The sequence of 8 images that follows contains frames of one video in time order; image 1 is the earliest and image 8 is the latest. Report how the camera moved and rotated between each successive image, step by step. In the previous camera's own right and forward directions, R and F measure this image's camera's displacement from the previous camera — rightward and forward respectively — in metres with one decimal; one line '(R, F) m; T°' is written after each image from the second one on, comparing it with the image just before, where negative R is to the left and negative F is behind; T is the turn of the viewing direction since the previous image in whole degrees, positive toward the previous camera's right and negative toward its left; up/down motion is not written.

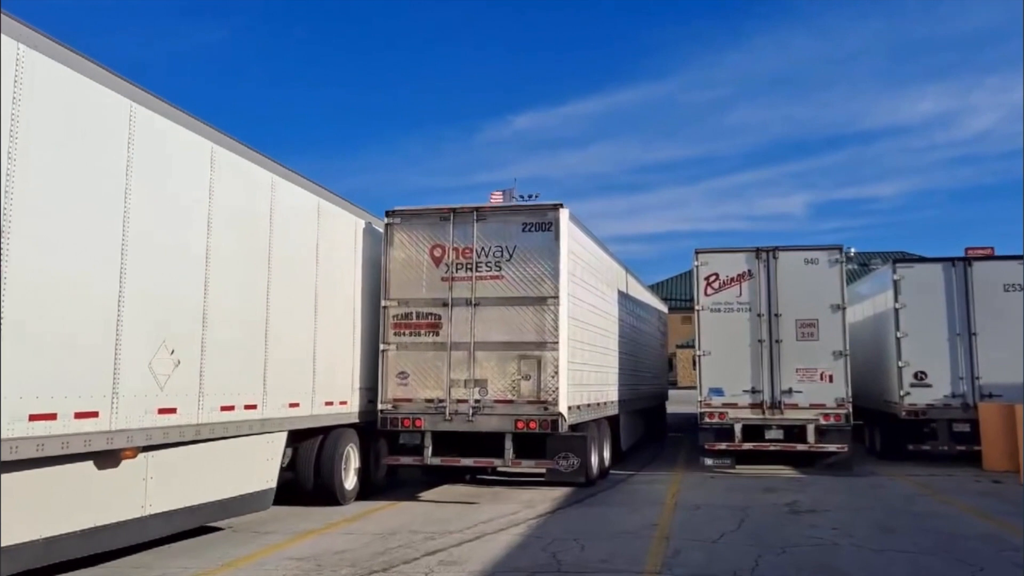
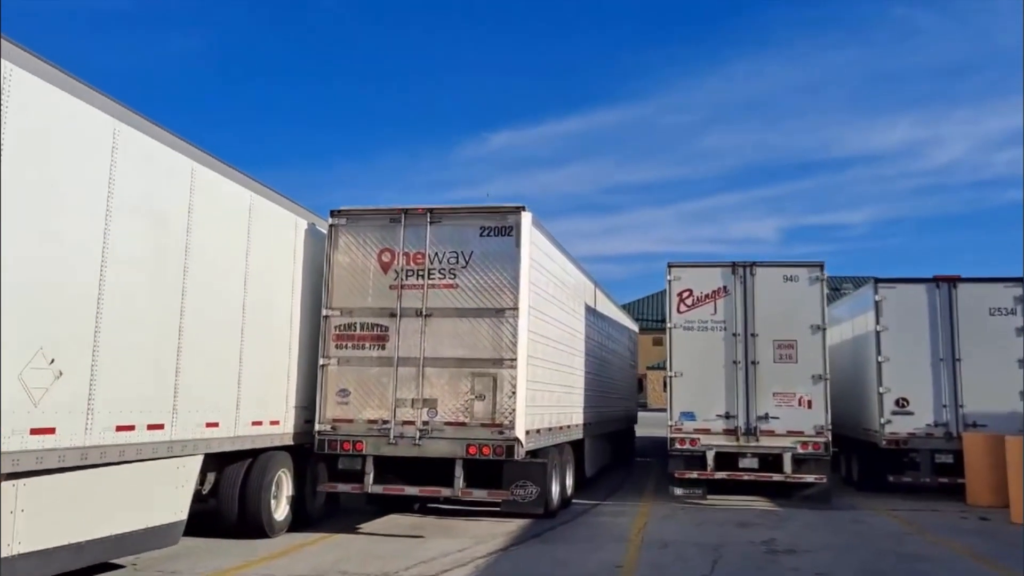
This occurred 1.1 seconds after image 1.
(+0.2, +1.1) m; +2°
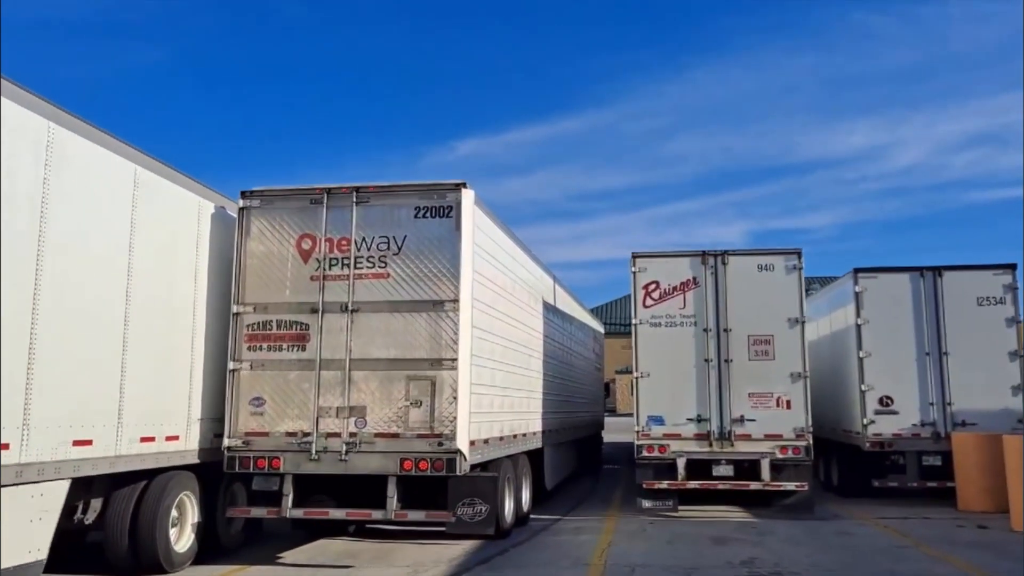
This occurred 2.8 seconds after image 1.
(+0.3, +1.4) m; +2°
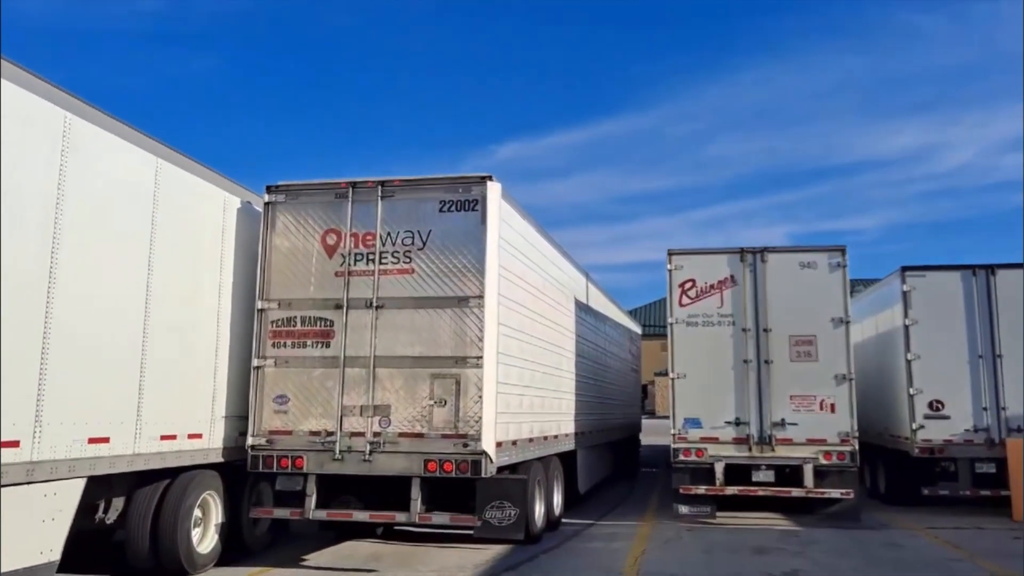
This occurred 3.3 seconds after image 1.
(+0.1, +0.3) m; -3°
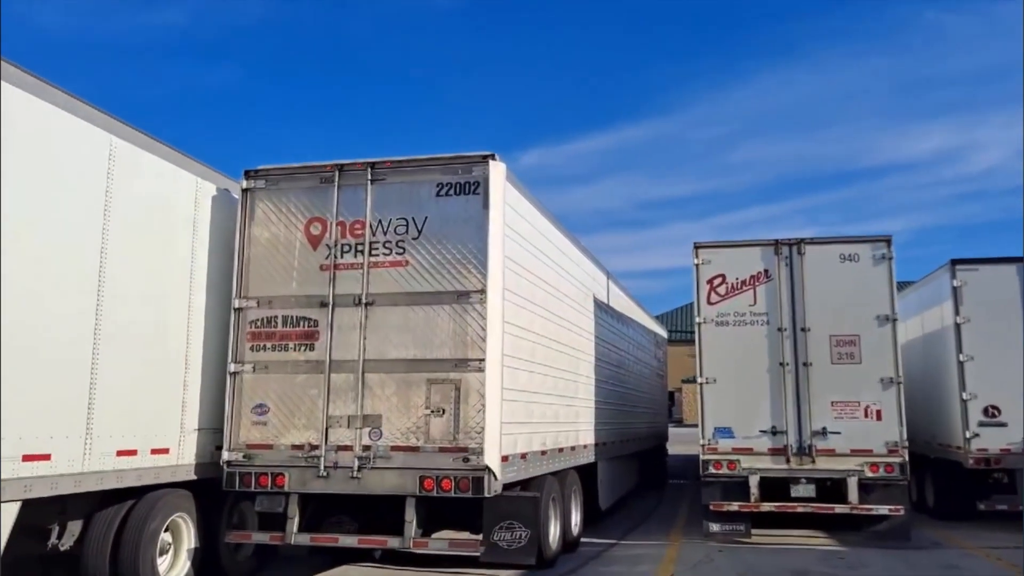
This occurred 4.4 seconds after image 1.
(+0.2, +1.0) m; -2°
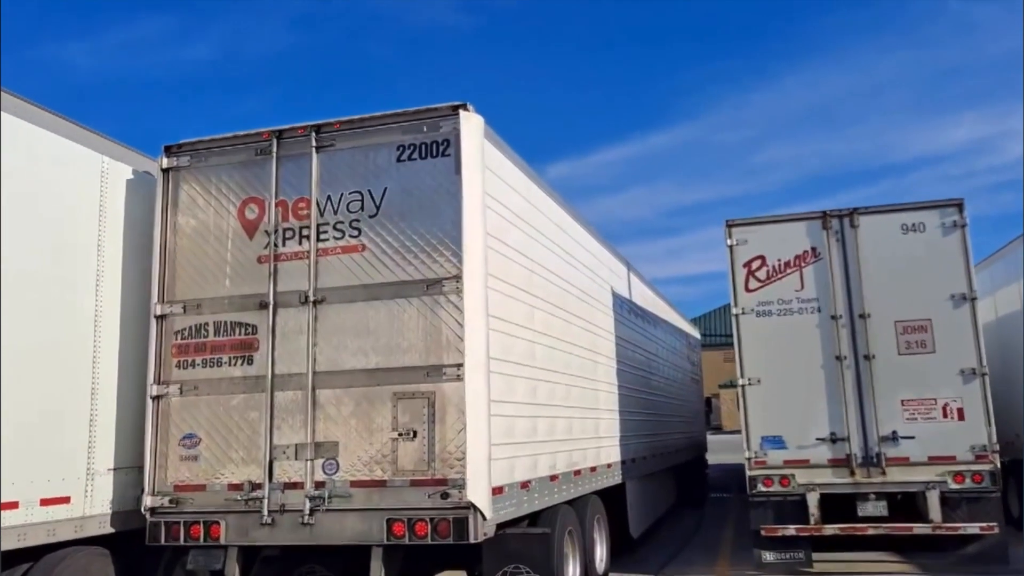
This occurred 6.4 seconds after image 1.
(+0.3, +1.7) m; -2°
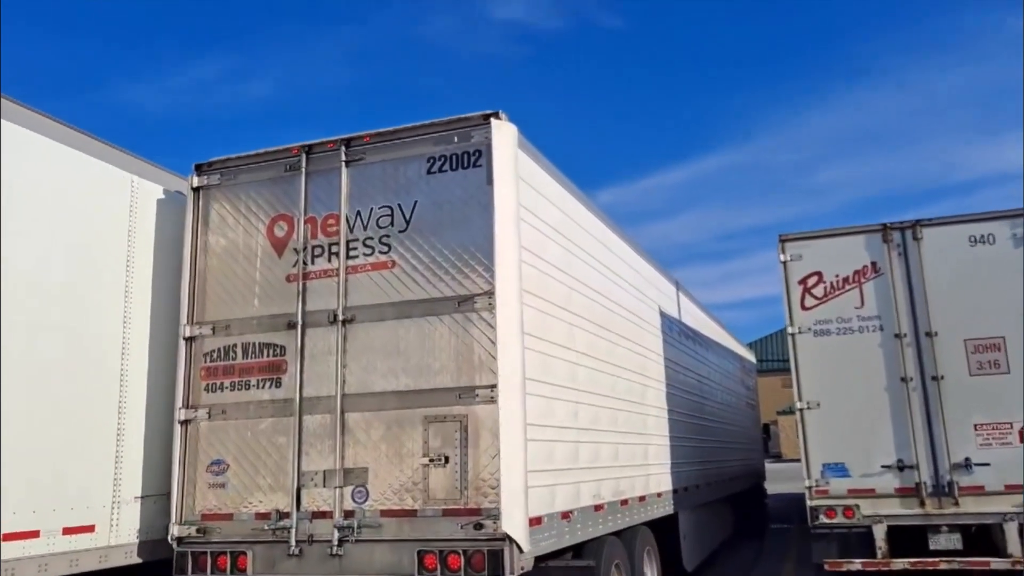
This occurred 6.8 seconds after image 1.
(+0.1, +0.3) m; -3°
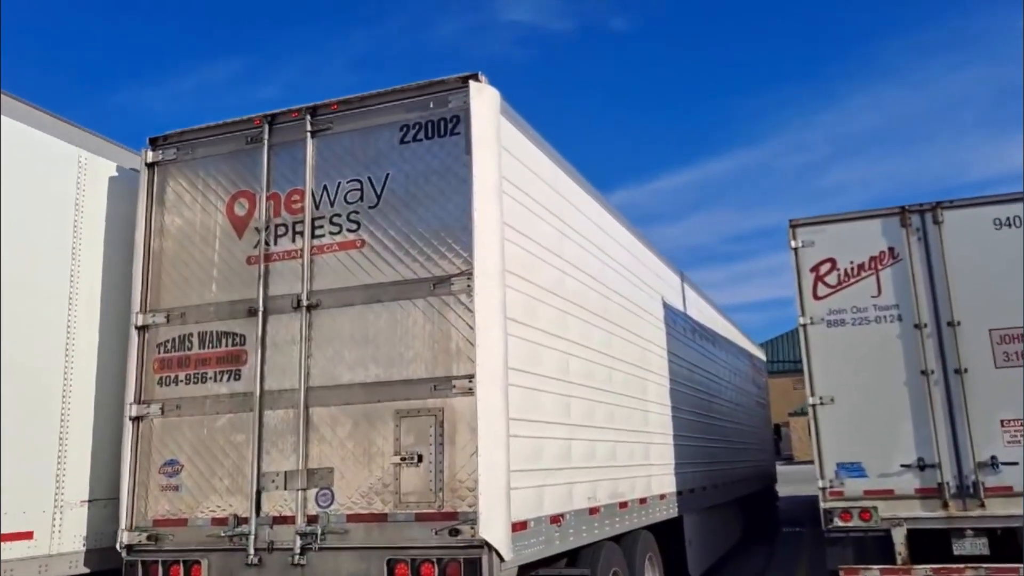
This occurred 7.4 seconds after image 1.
(+0.2, +0.6) m; -1°
